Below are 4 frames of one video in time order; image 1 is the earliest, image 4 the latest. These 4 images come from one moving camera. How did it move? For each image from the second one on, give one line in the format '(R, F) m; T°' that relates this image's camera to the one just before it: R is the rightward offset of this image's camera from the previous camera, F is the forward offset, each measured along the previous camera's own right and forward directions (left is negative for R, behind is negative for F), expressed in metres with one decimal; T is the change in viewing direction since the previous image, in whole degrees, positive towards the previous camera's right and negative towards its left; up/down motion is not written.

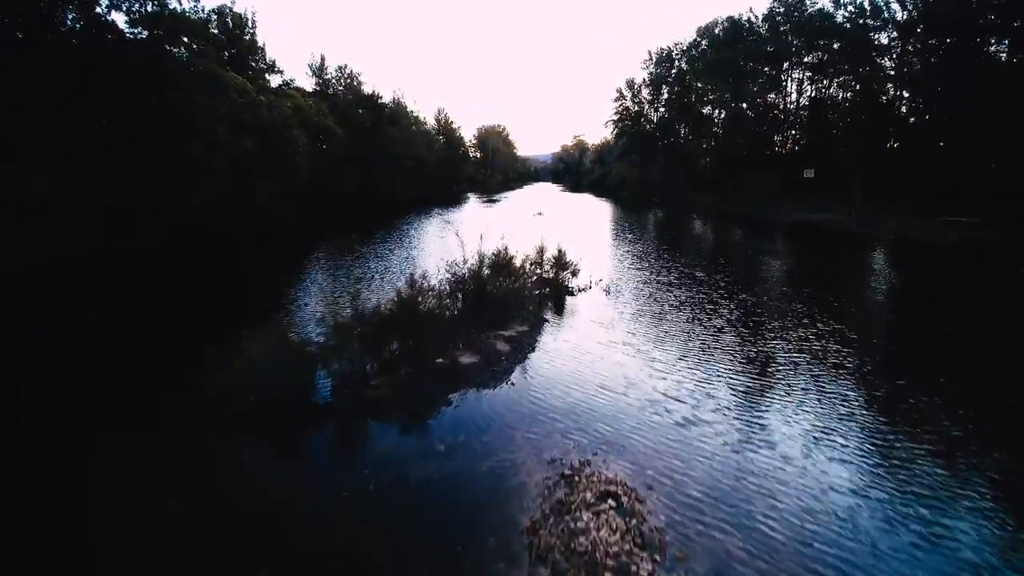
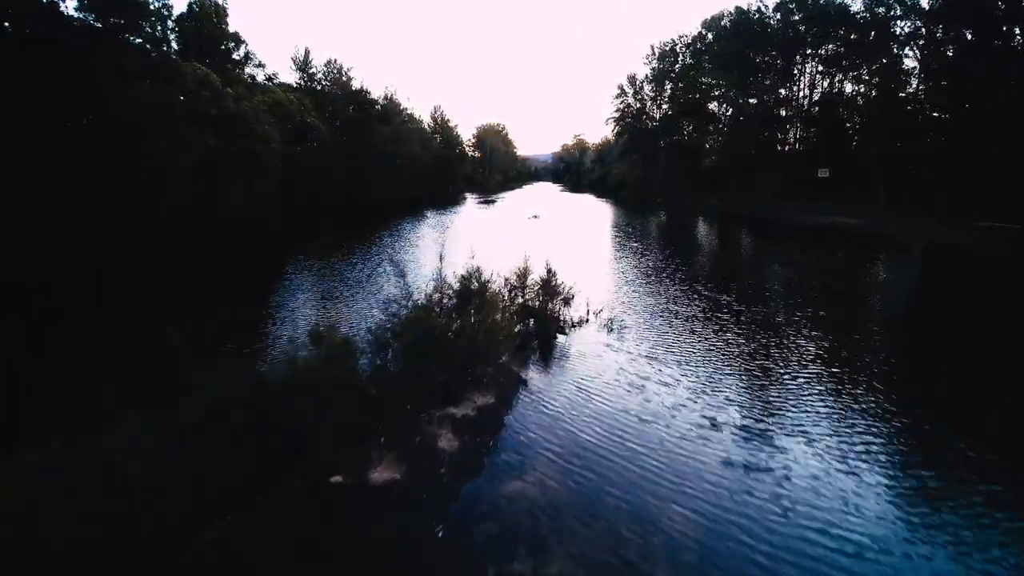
(+0.1, +0.7) m; 0°
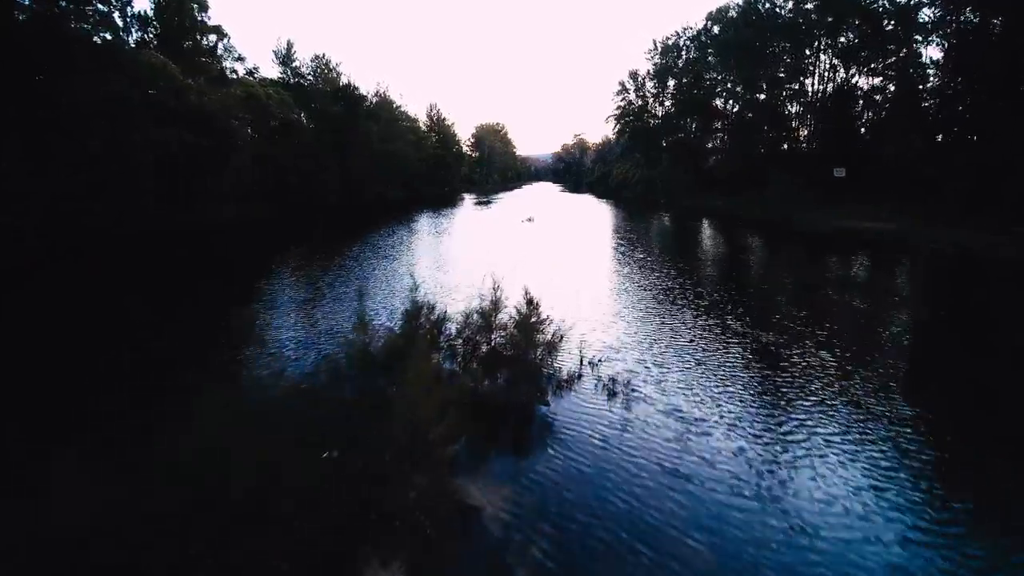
(+0.1, +0.7) m; 0°
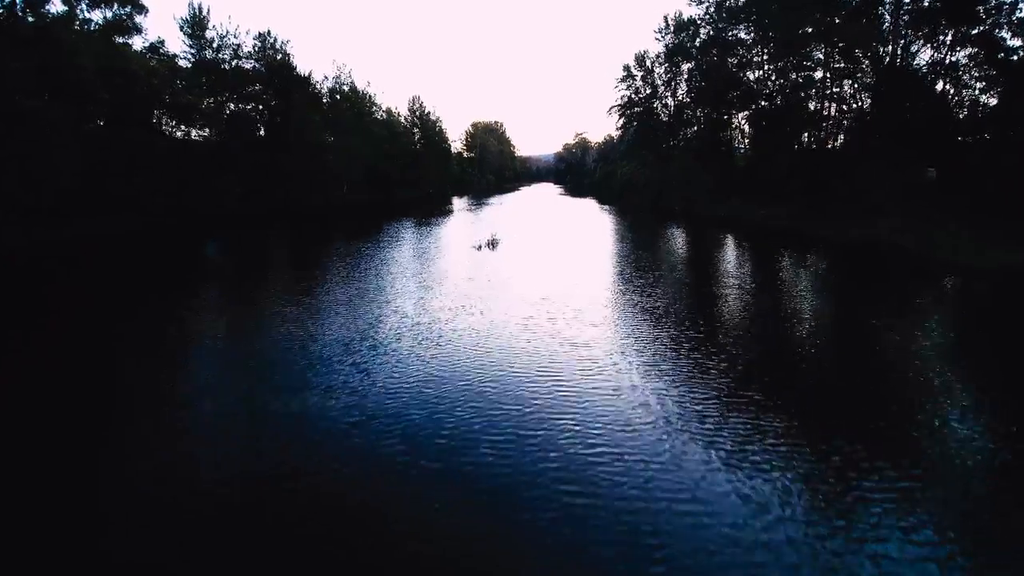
(+0.4, +2.5) m; 0°
